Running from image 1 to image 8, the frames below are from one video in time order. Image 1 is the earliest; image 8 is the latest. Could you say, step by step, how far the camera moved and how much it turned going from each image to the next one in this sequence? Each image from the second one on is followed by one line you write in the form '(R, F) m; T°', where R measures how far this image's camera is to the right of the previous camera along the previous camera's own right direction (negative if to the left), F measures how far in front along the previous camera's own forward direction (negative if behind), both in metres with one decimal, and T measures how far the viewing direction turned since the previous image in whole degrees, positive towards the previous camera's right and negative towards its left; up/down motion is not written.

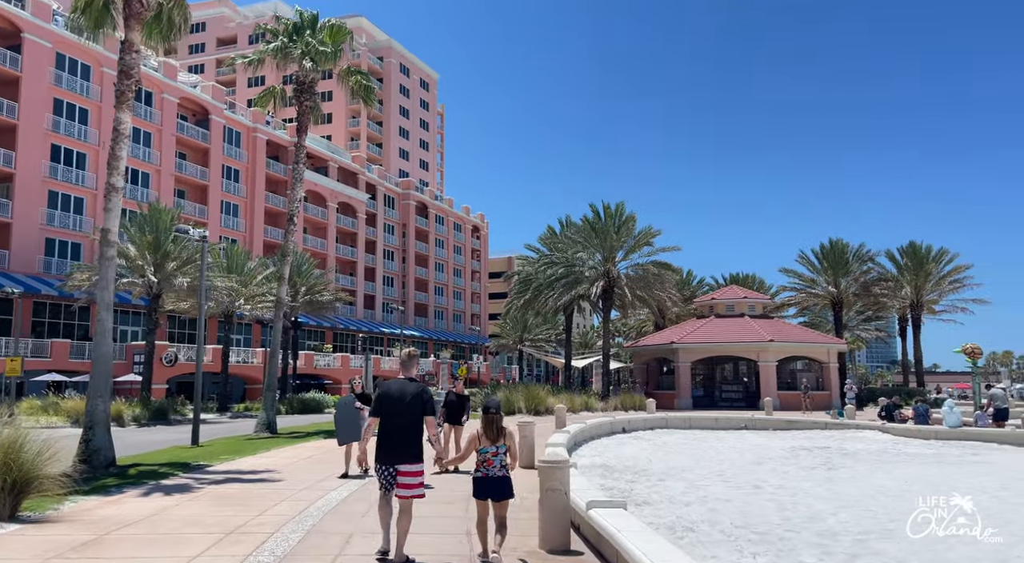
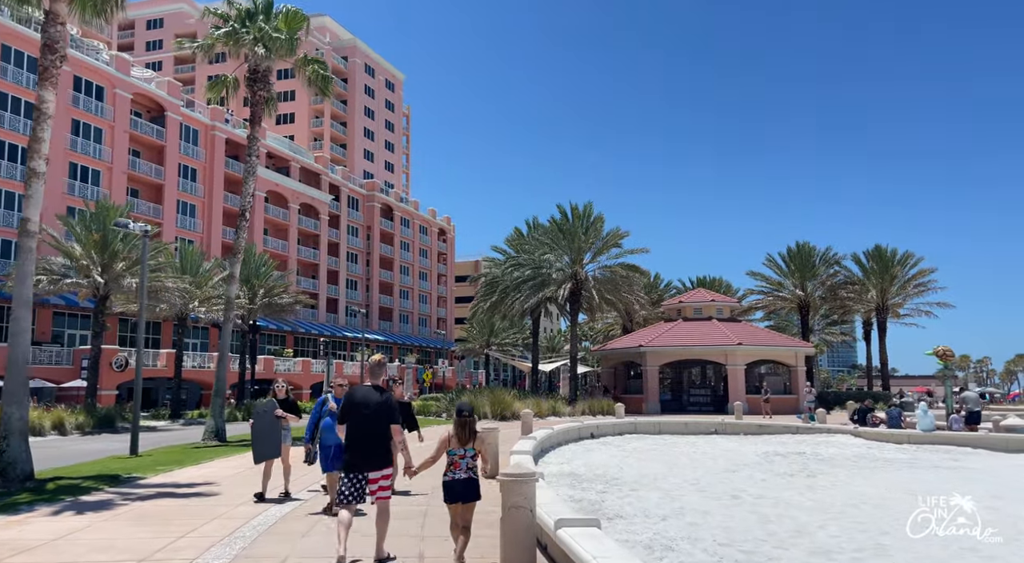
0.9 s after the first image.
(+0.1, +0.9) m; +2°
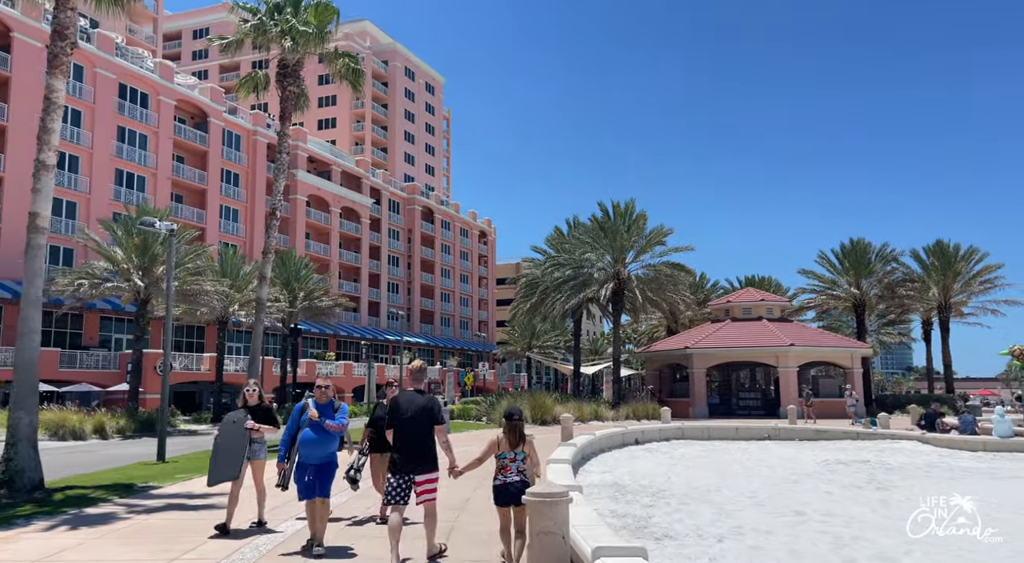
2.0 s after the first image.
(+0.1, +1.0) m; -3°
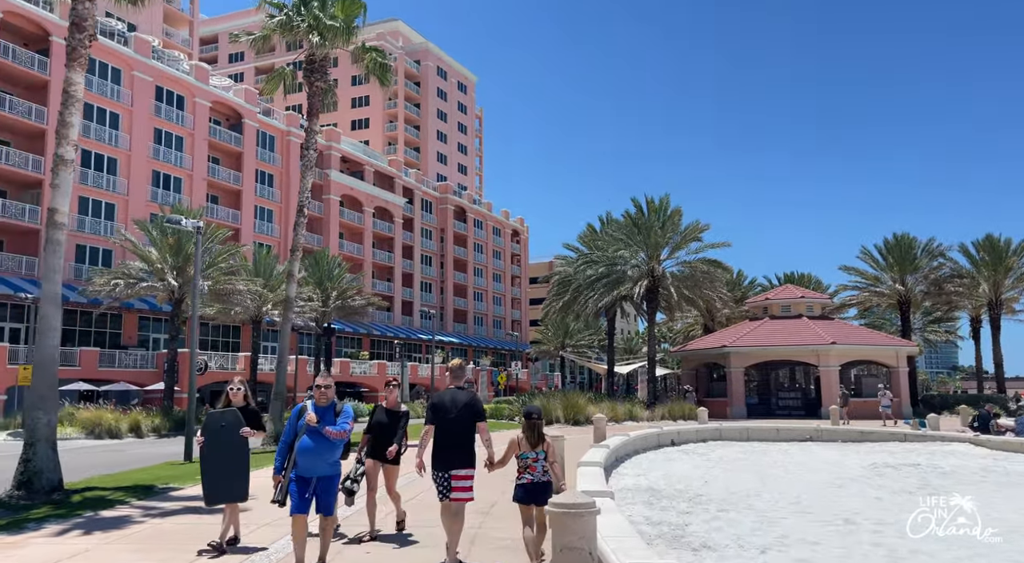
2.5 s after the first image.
(+0.1, +0.5) m; -2°
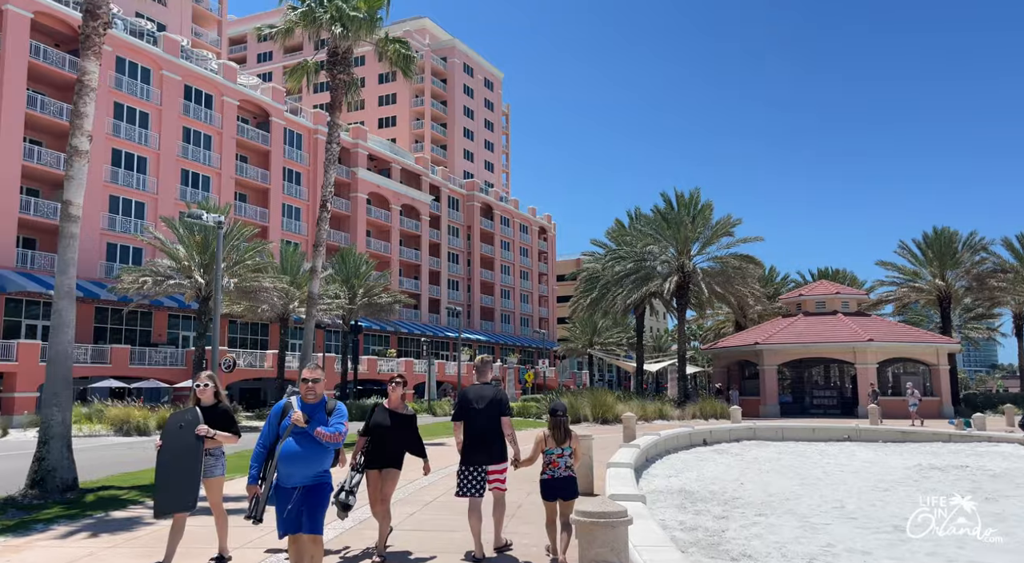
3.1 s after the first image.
(0.0, +0.5) m; -2°
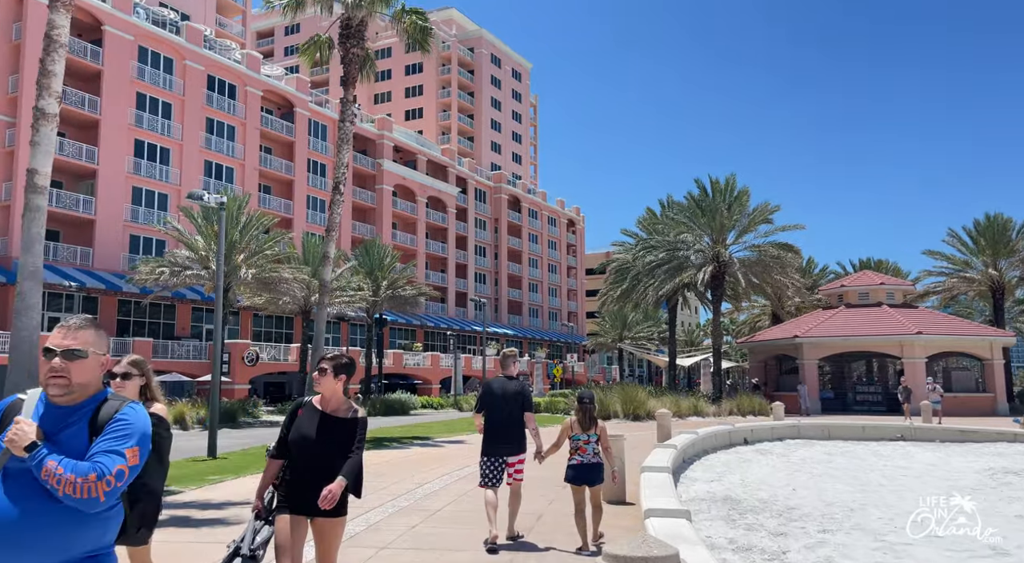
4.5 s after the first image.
(+0.1, +1.4) m; -2°
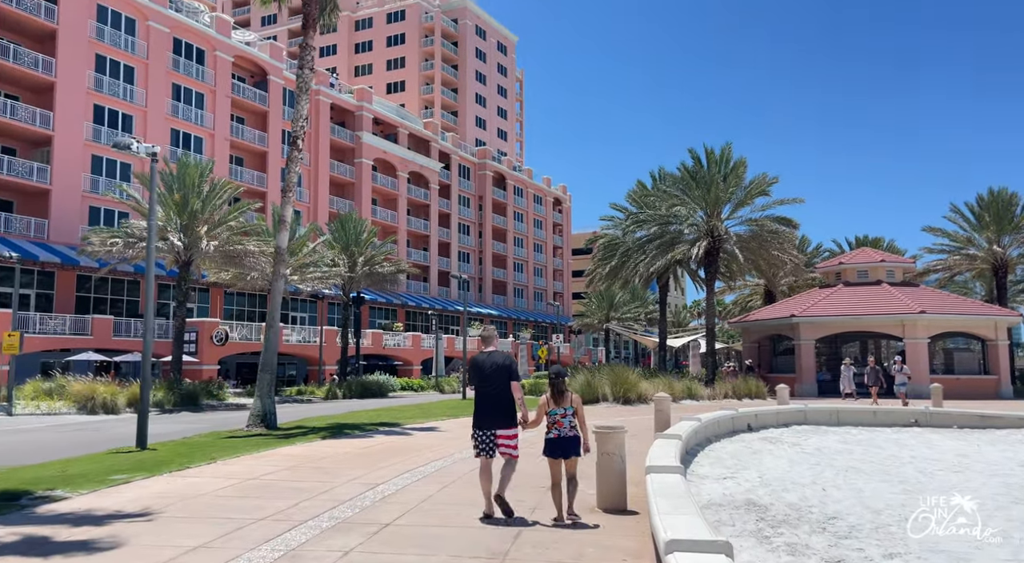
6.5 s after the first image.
(+0.1, +2.0) m; +1°
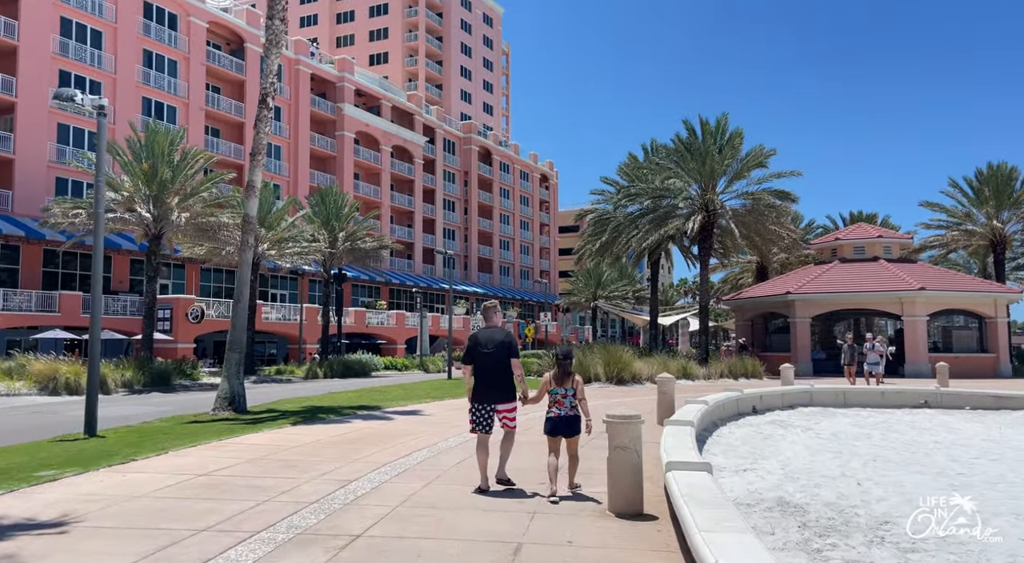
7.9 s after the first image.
(-0.1, +1.3) m; +1°
